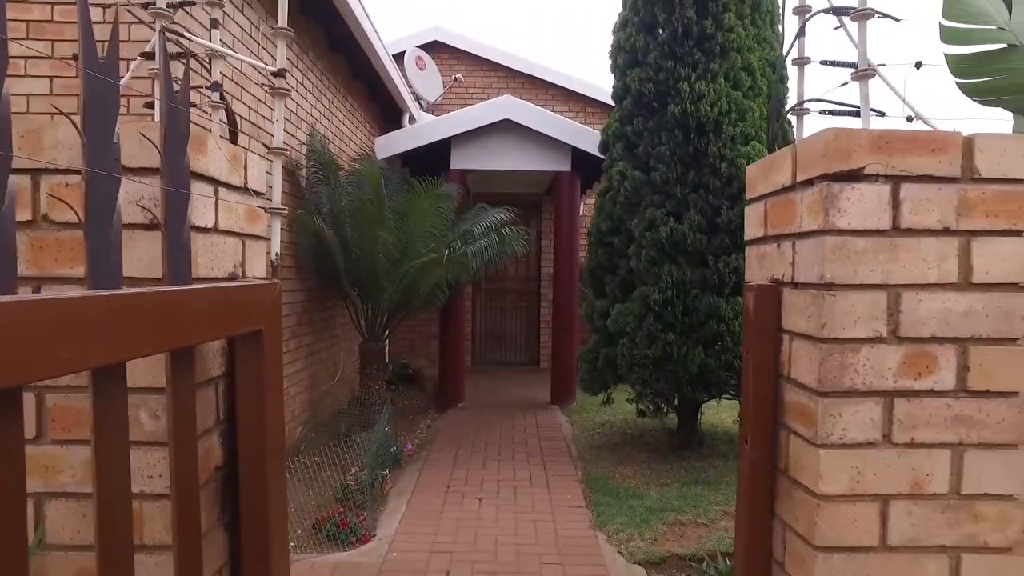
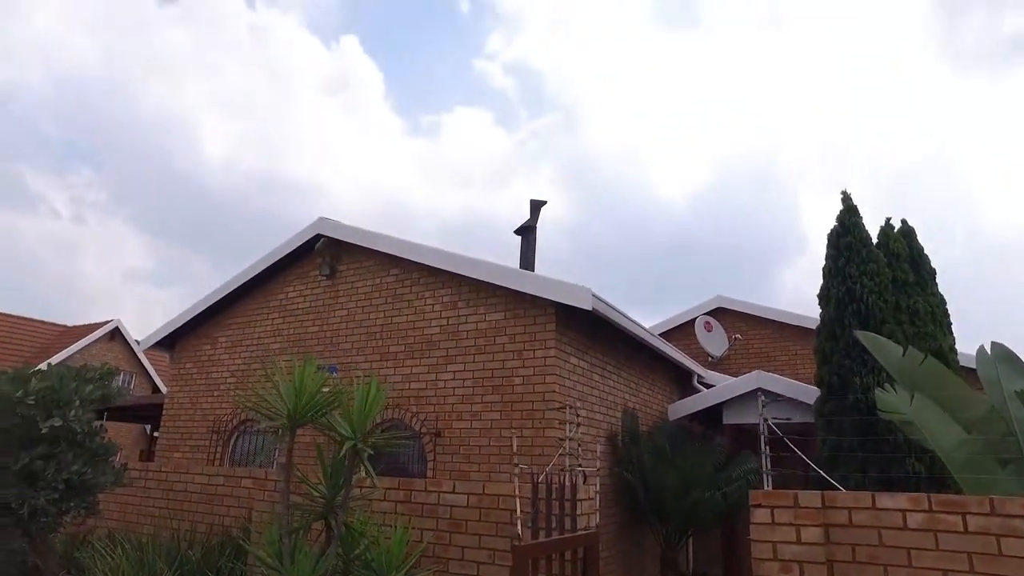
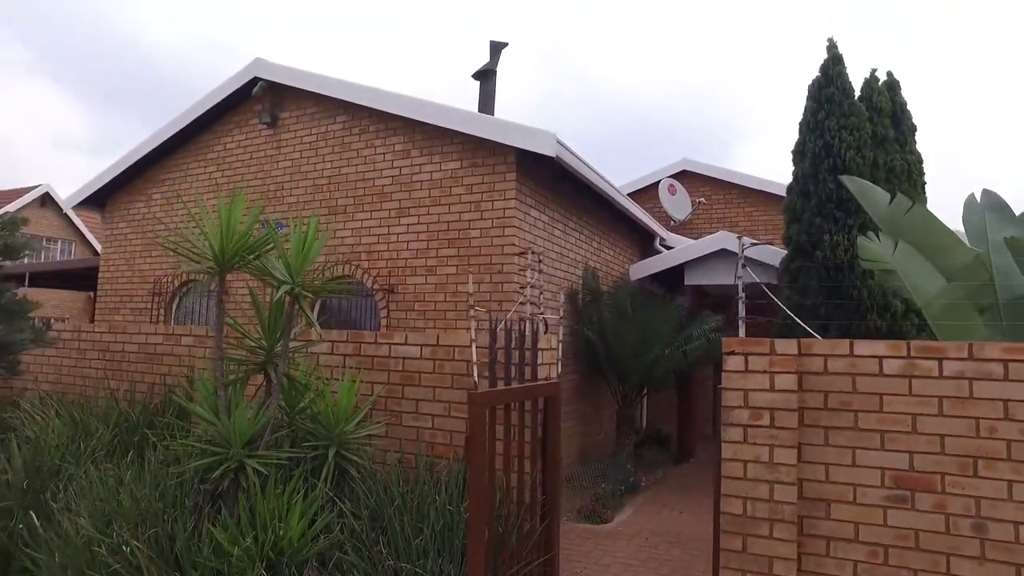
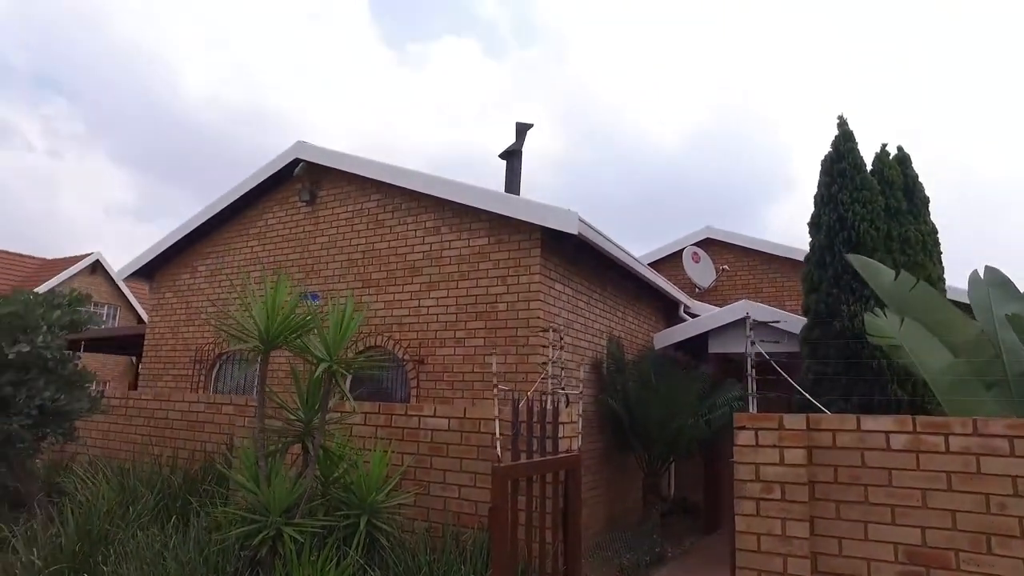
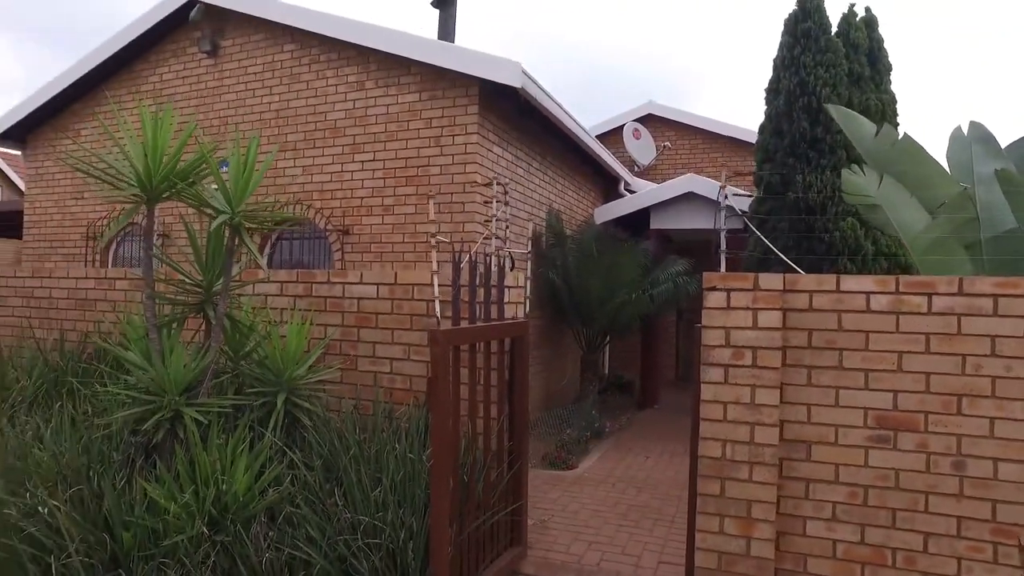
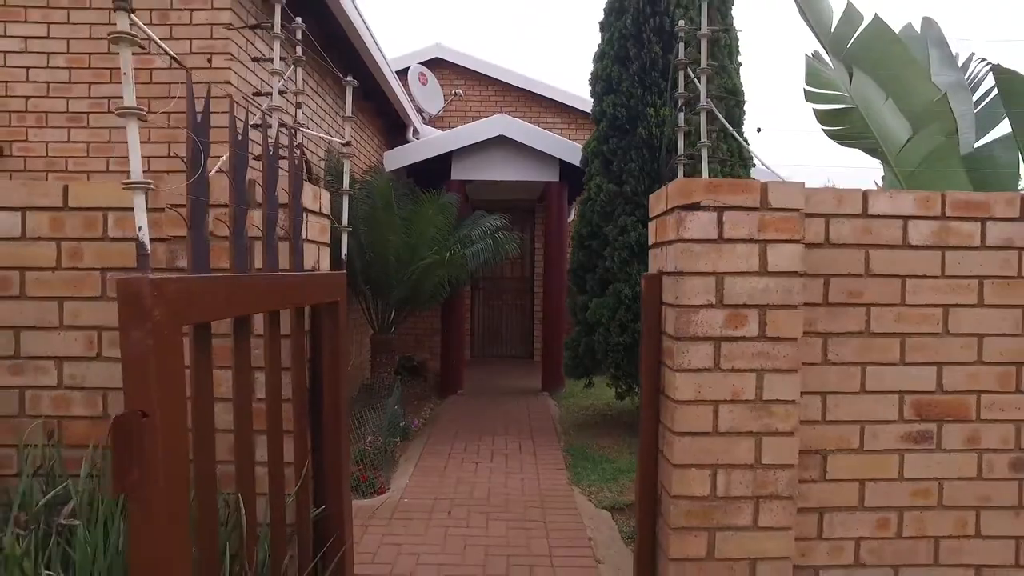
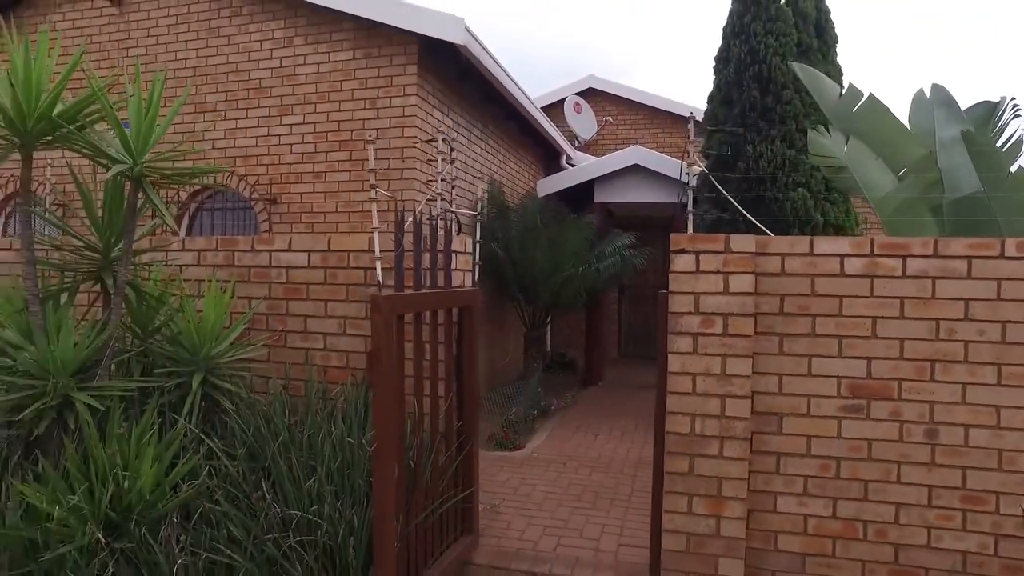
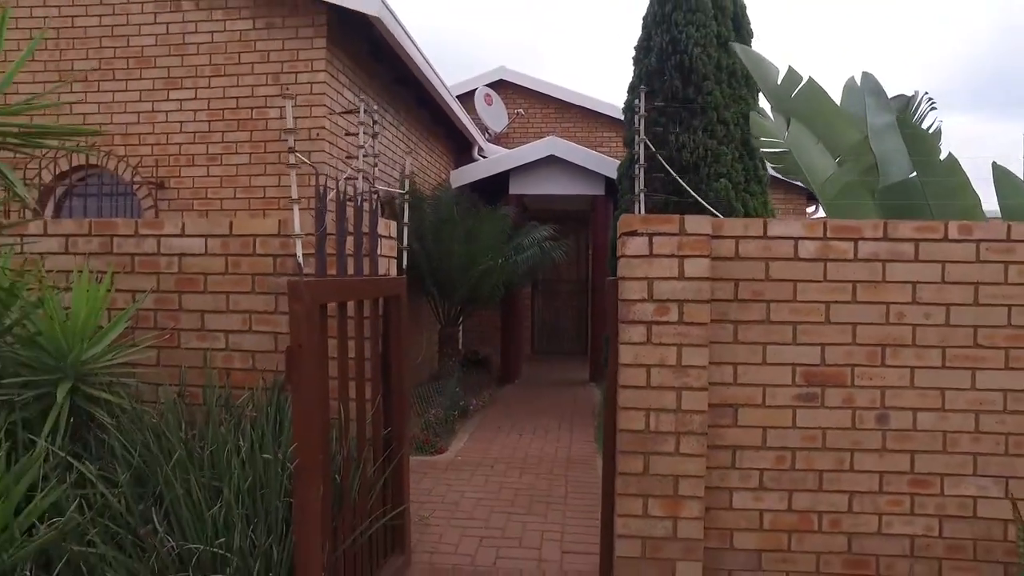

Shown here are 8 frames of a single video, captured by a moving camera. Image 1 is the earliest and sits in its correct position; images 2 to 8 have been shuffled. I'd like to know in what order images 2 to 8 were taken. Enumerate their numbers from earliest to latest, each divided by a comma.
6, 8, 7, 5, 3, 4, 2
